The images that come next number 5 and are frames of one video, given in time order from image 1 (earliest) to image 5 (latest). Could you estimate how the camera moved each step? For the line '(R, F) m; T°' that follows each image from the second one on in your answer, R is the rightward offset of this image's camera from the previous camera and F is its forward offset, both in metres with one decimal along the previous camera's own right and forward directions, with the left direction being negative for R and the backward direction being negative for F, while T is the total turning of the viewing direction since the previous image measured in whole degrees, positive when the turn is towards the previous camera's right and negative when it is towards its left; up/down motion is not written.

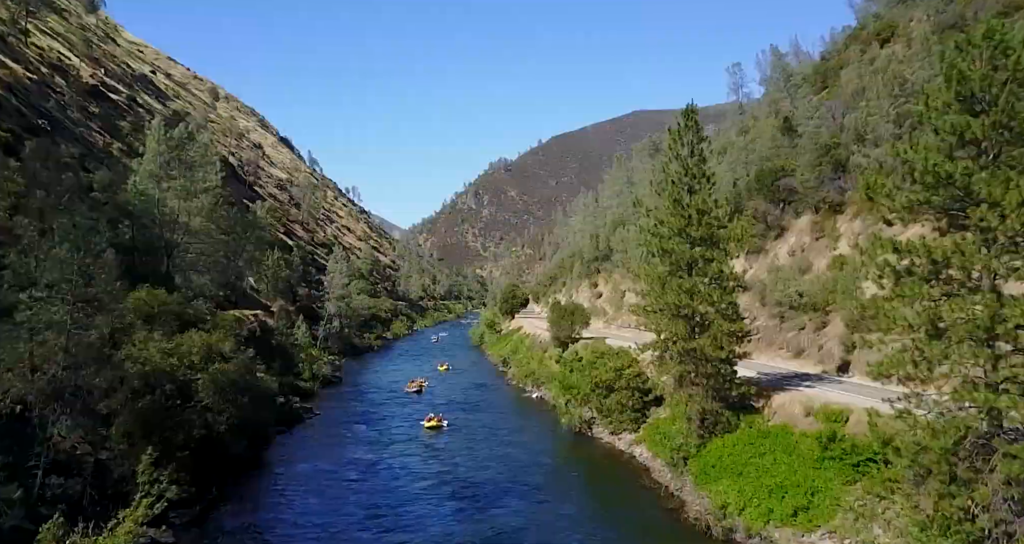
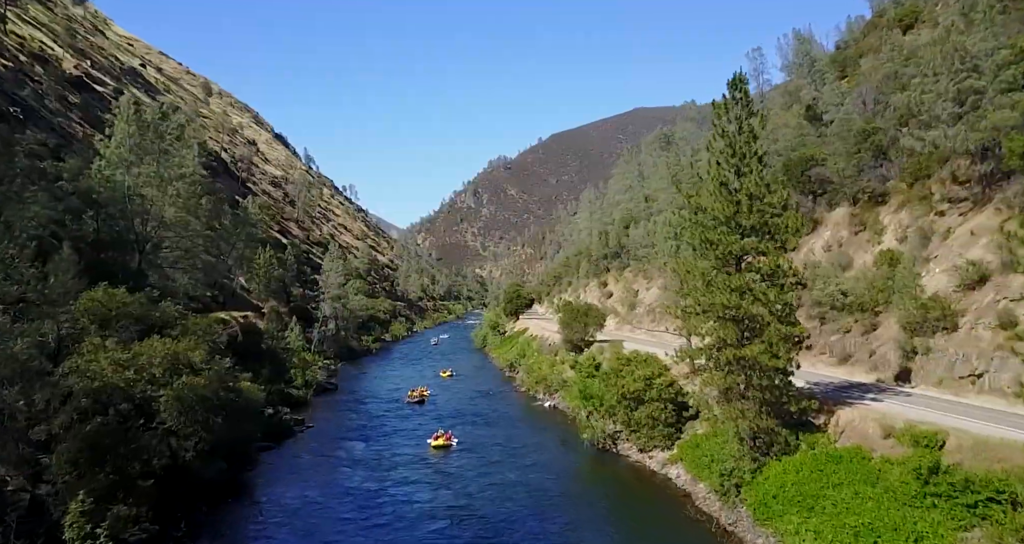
(-1.0, +5.3) m; 0°
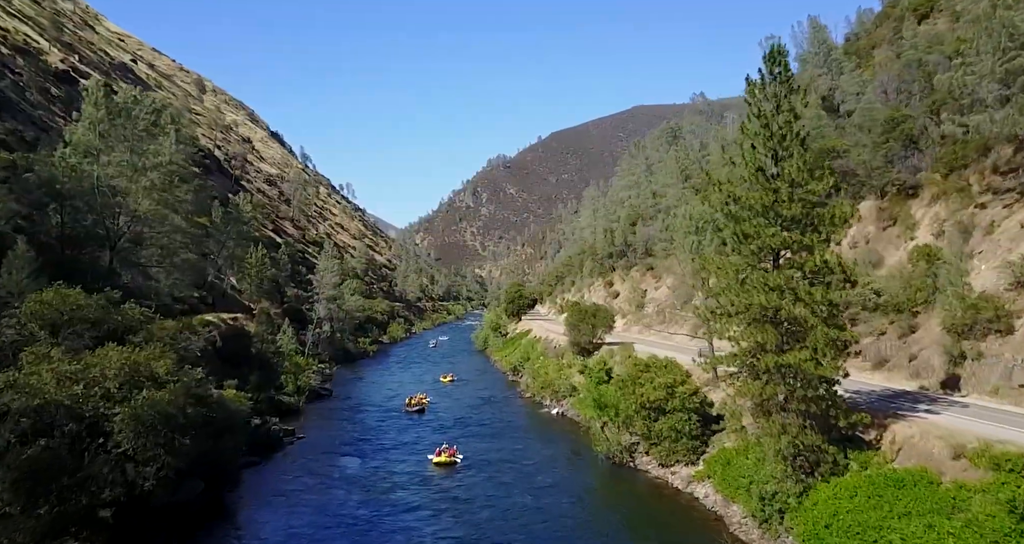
(-0.5, +3.7) m; 0°
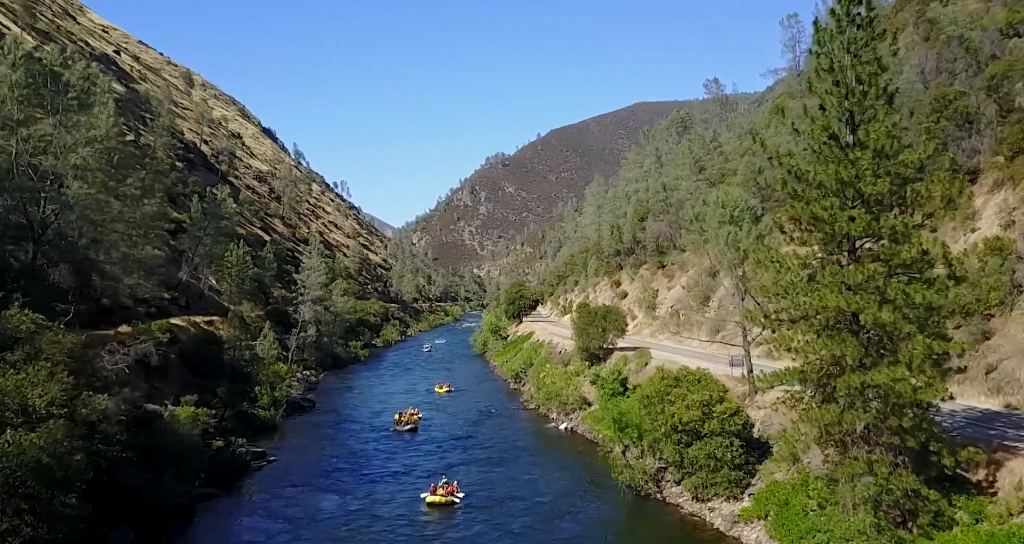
(-0.3, +6.3) m; 0°
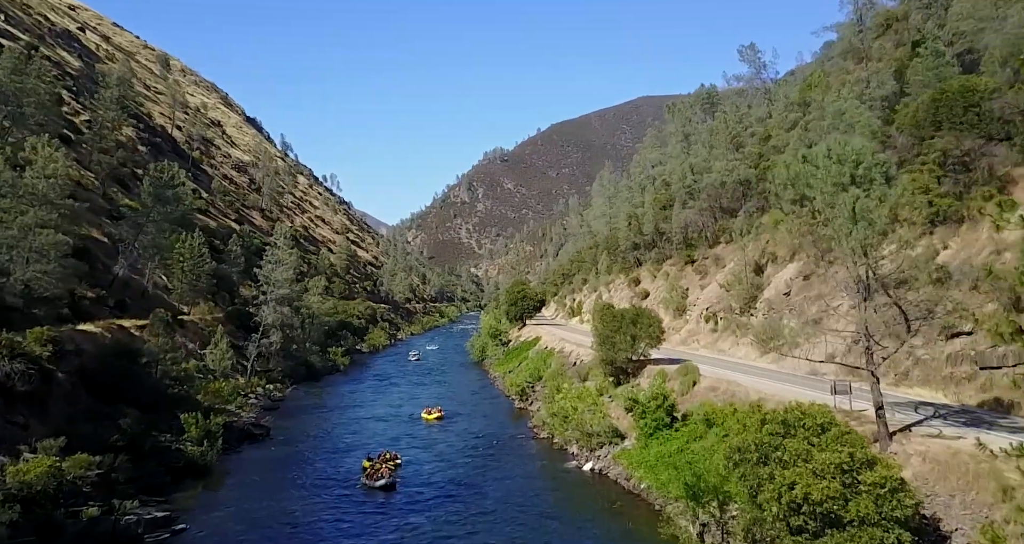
(-0.6, +12.5) m; 0°
